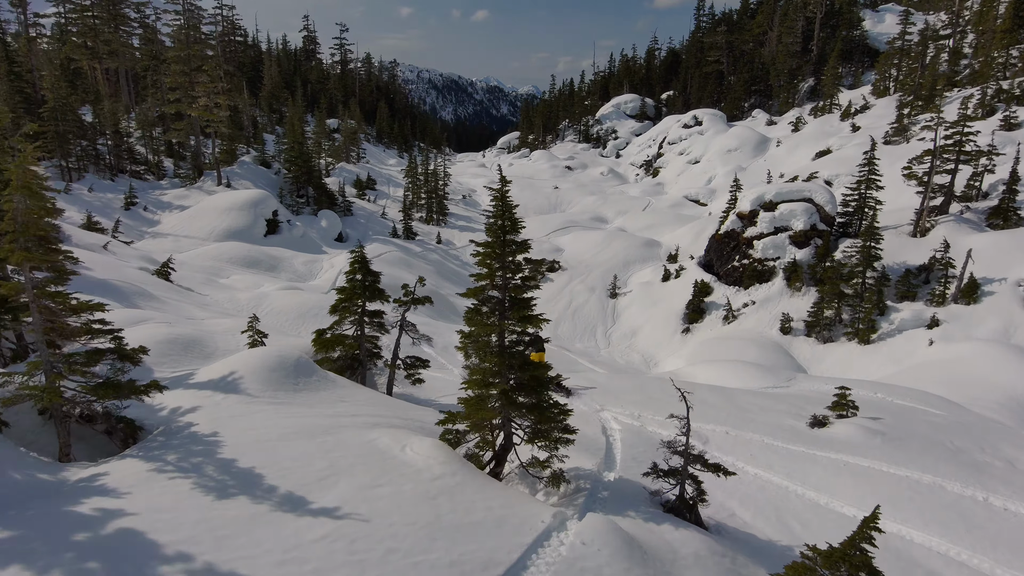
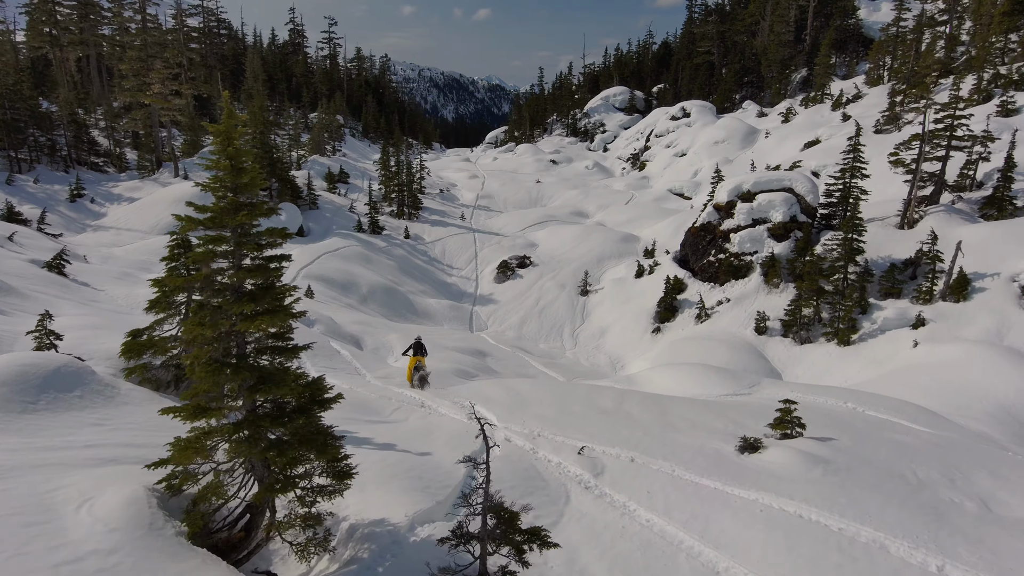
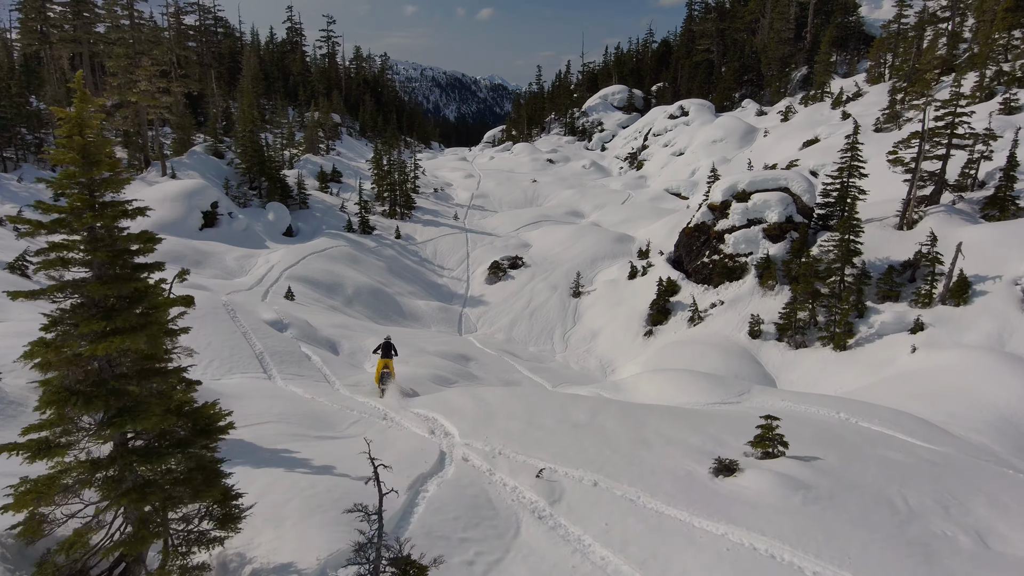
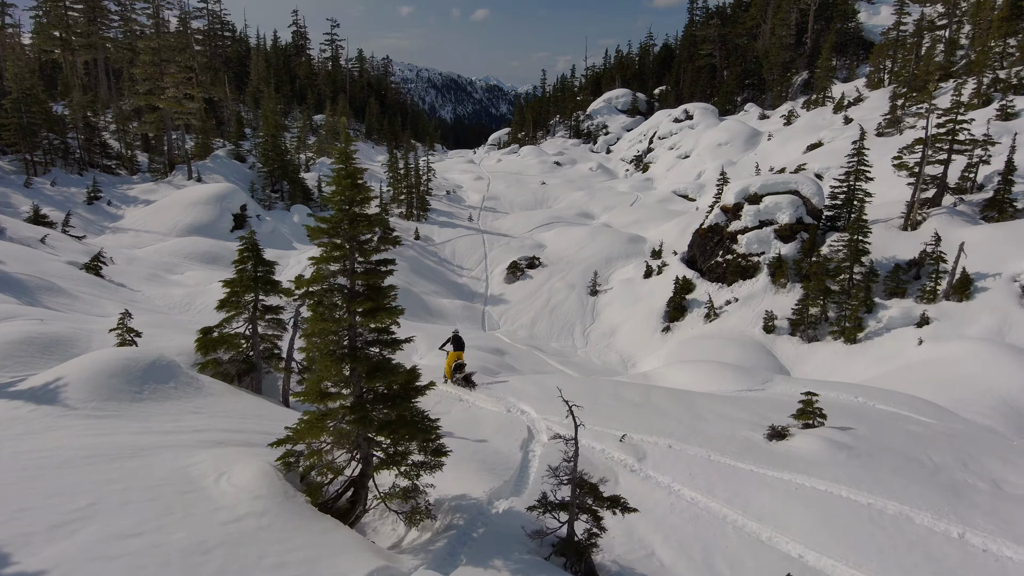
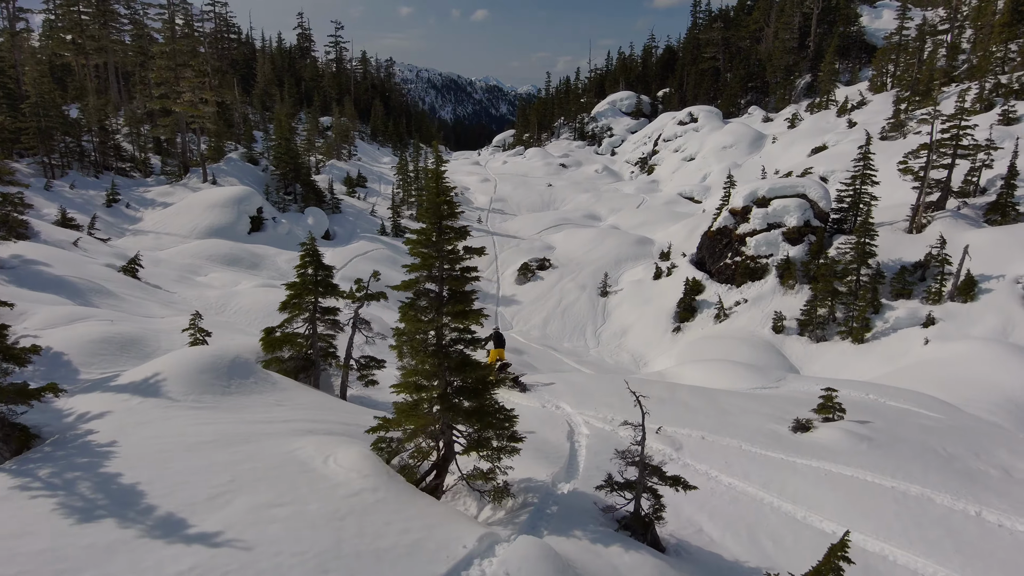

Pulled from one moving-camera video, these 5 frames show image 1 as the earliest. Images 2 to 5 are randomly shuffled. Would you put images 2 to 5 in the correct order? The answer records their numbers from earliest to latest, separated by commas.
5, 4, 2, 3
